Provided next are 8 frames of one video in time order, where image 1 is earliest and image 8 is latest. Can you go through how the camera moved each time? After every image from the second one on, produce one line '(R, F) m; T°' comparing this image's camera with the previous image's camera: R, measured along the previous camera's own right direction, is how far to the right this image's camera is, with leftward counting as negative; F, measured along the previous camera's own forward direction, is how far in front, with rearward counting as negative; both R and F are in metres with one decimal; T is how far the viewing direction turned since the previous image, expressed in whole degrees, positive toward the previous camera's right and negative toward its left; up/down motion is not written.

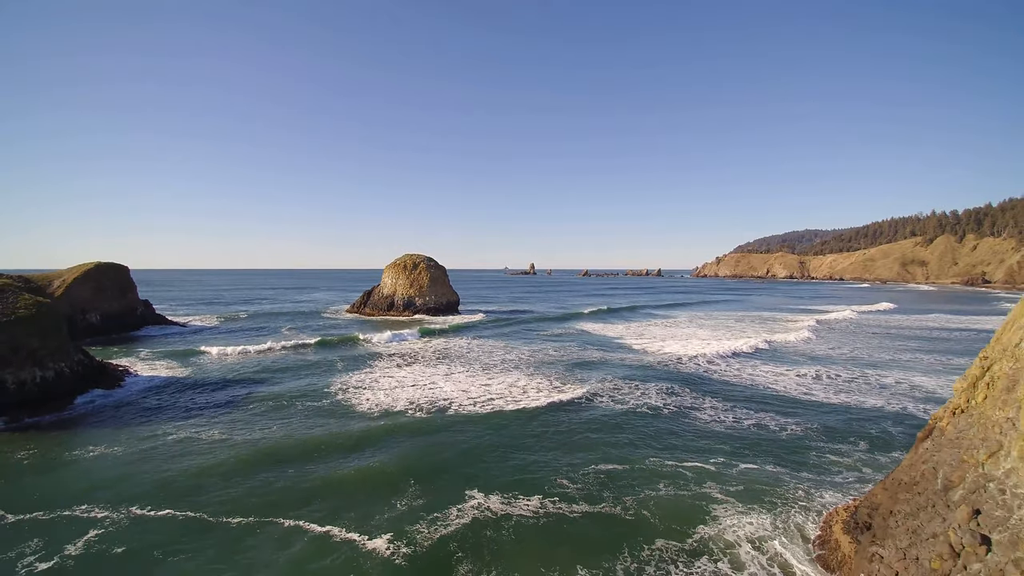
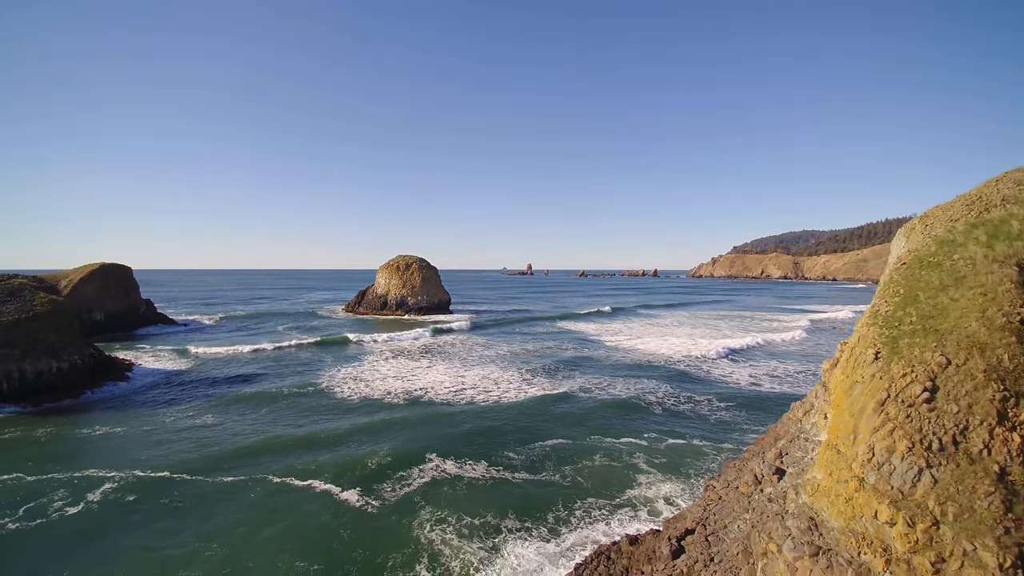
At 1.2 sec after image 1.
(+1.4, -2.2) m; 0°
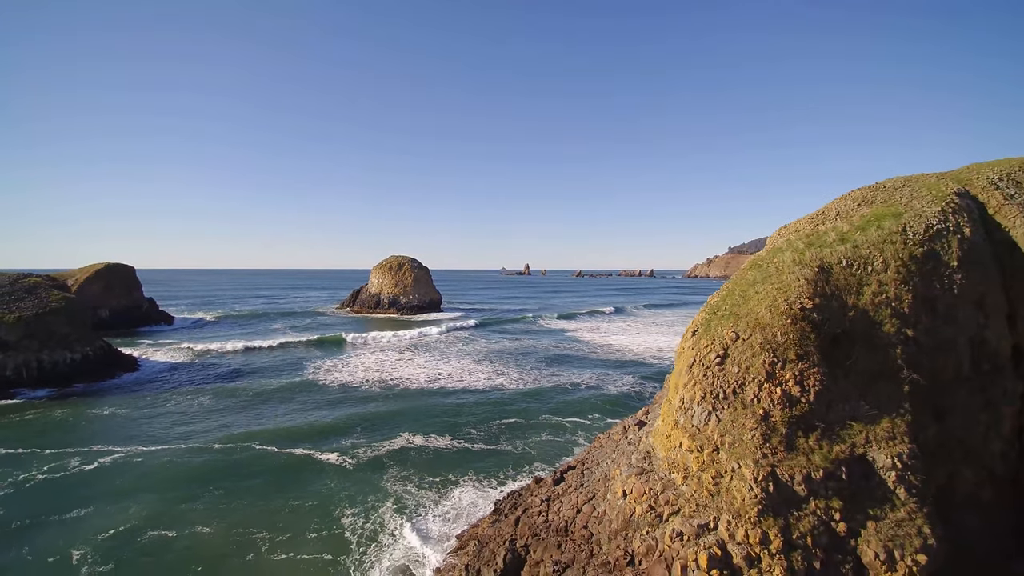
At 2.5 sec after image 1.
(+1.7, -2.6) m; 0°
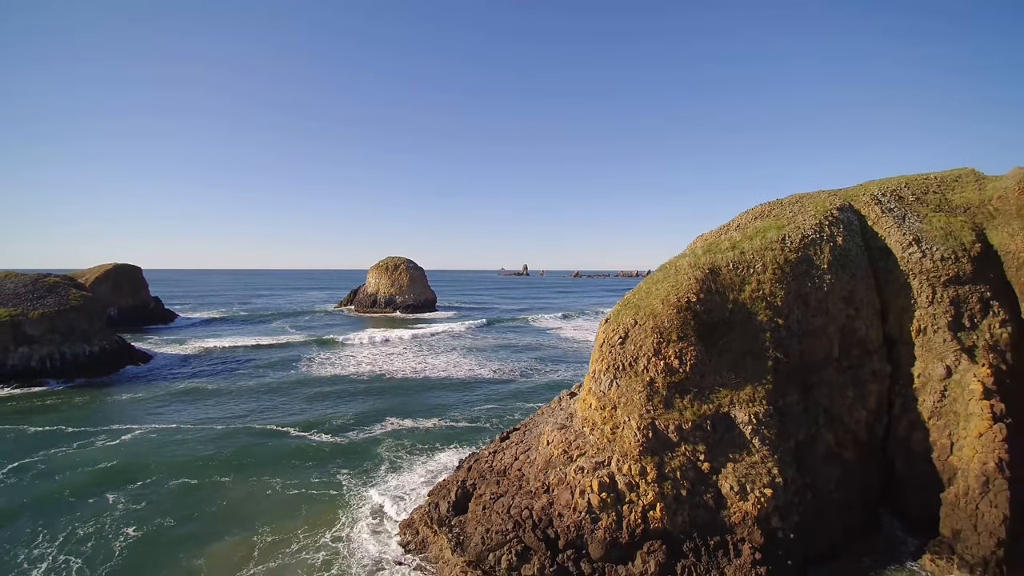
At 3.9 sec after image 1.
(+1.2, -2.8) m; 0°
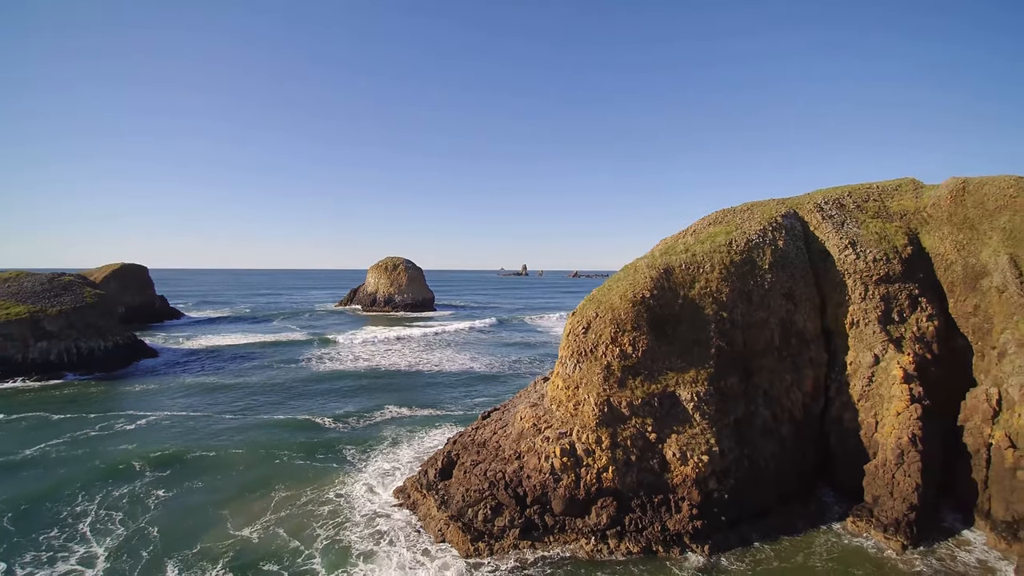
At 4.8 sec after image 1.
(+0.6, -2.0) m; 0°
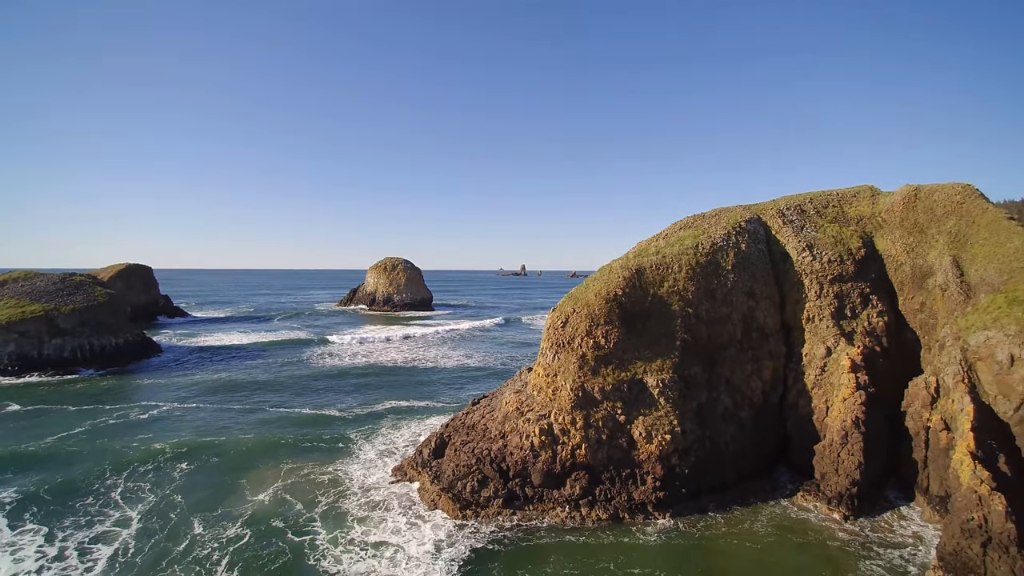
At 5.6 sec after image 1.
(+0.4, -1.6) m; 0°
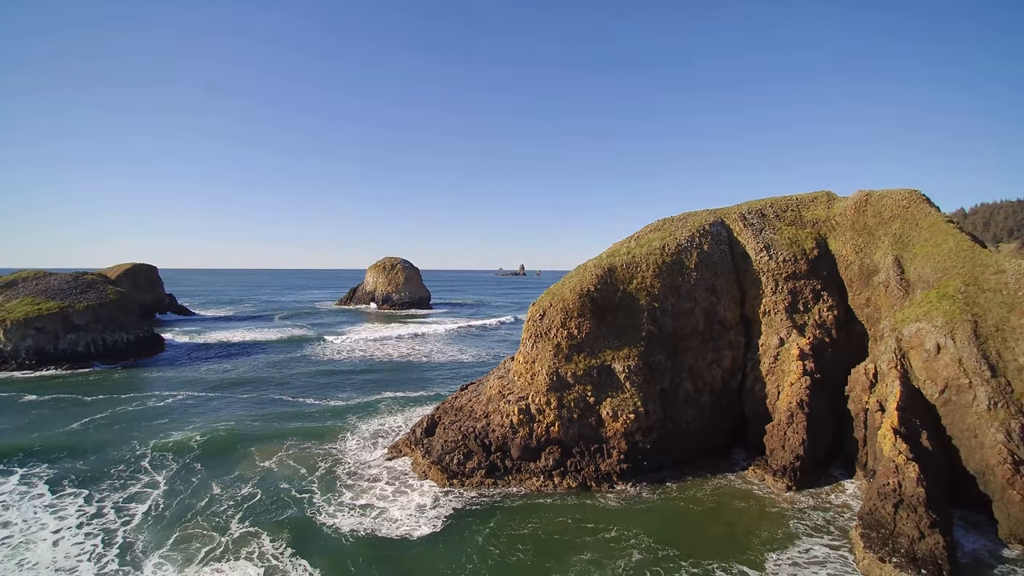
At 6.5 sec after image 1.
(+0.6, -1.9) m; 0°
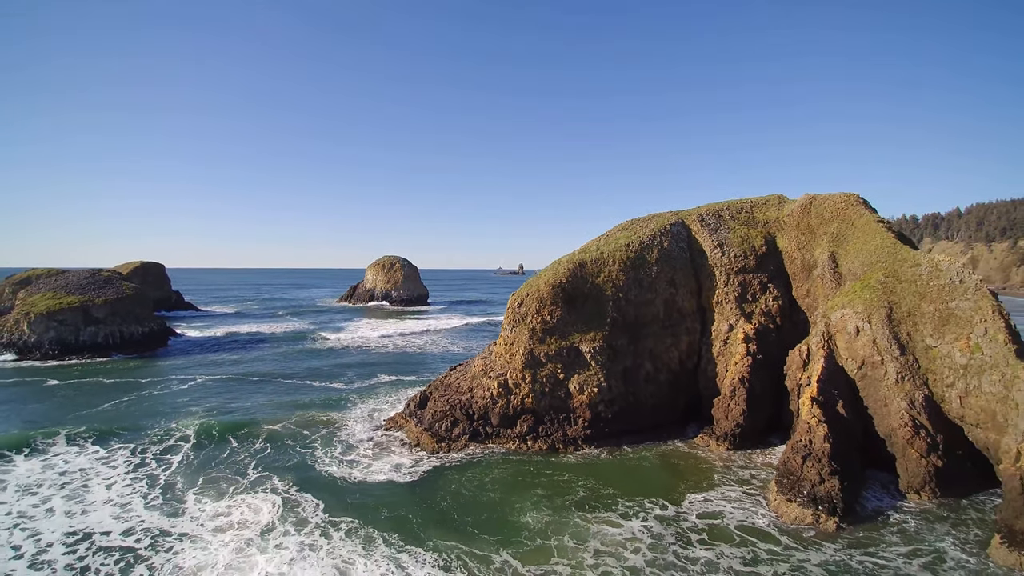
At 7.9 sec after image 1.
(+0.8, -2.7) m; 0°
